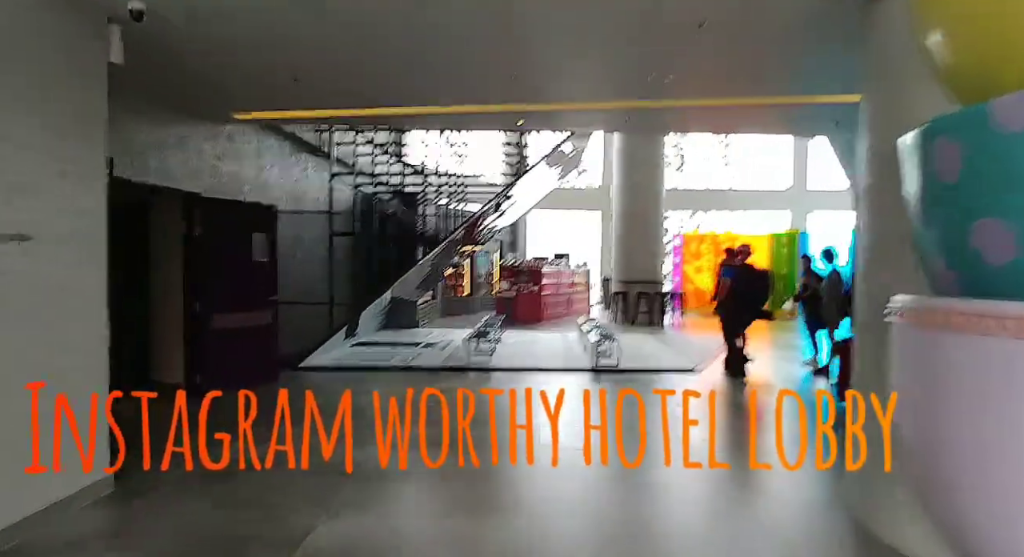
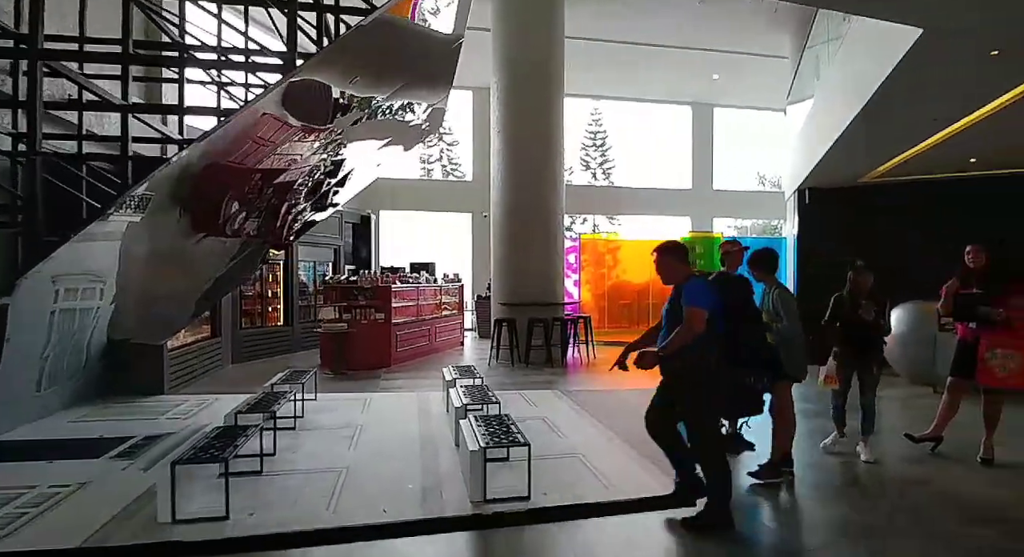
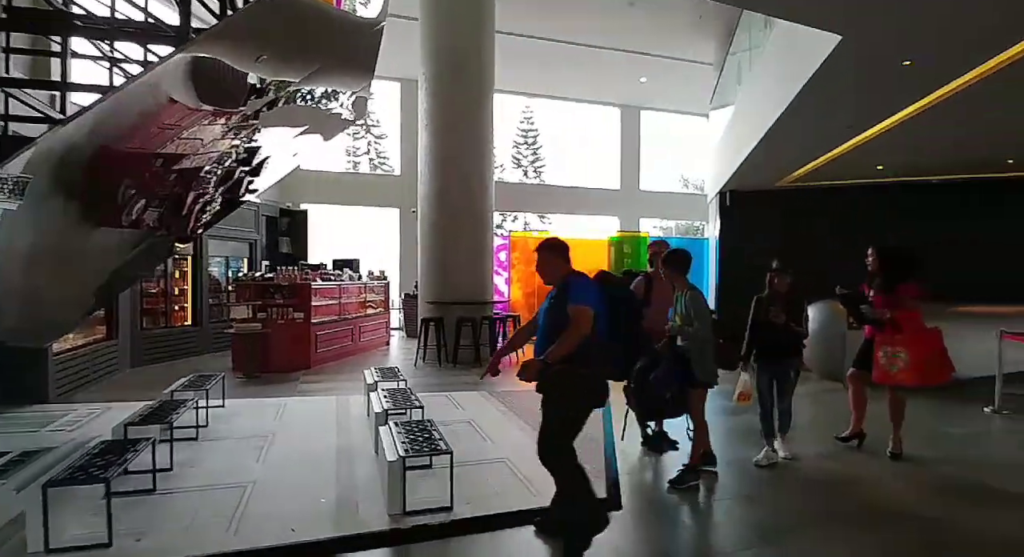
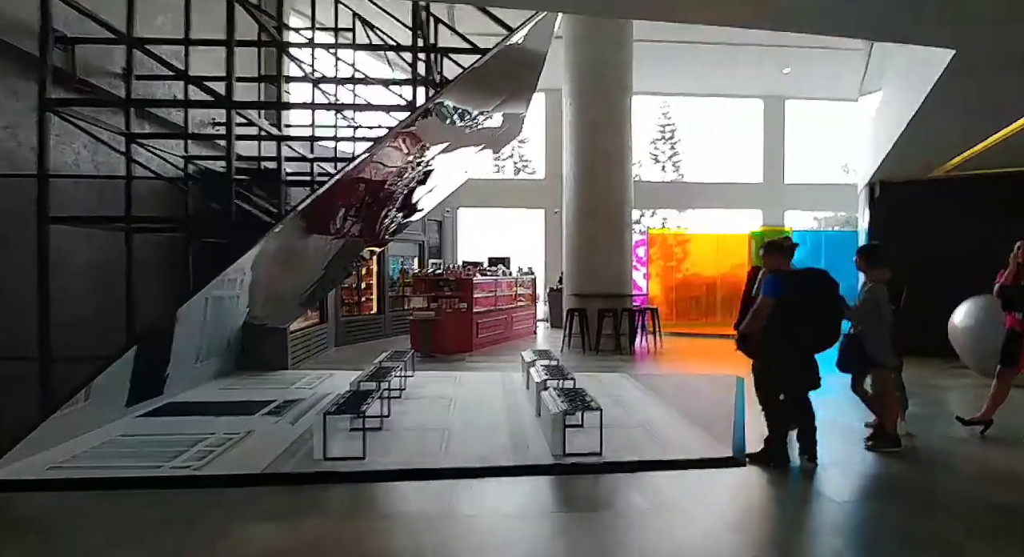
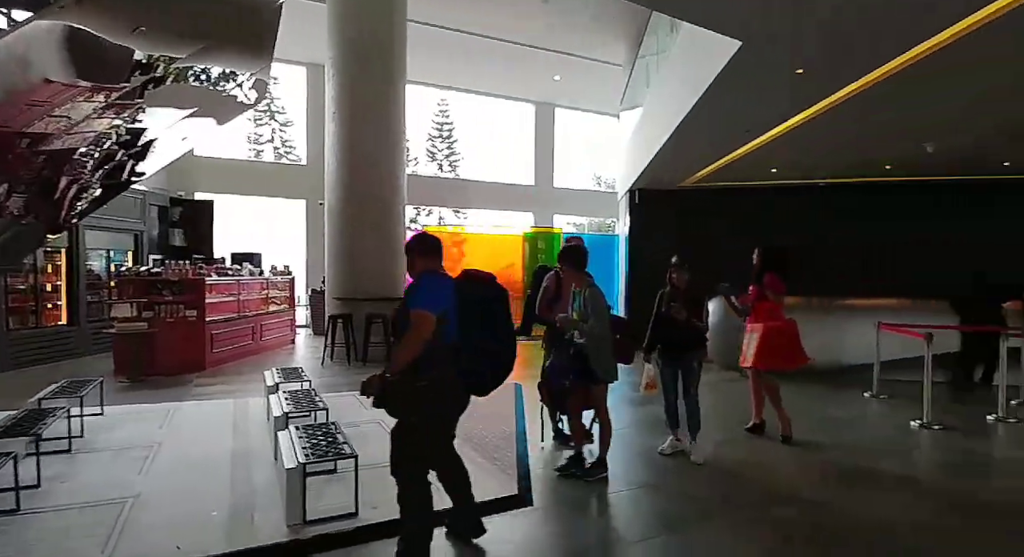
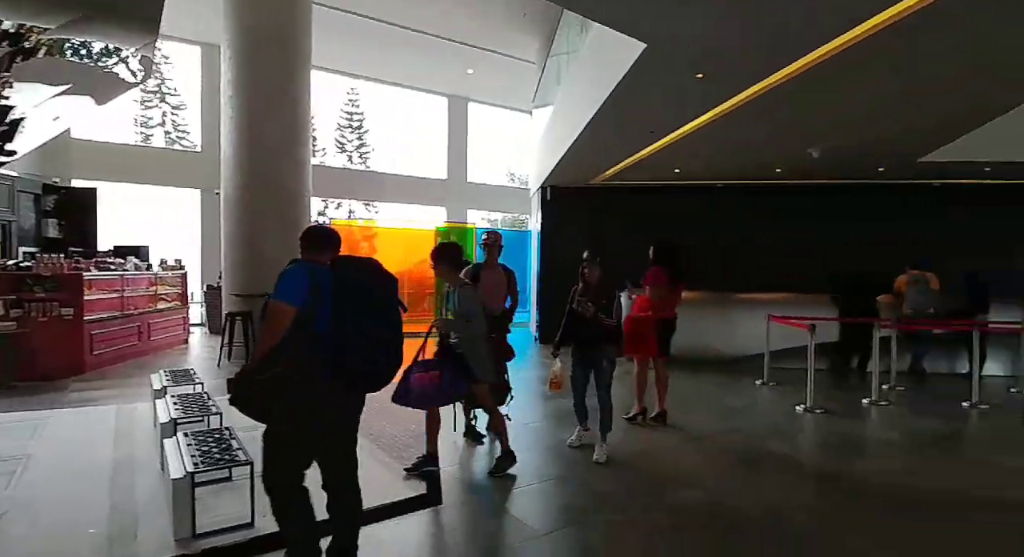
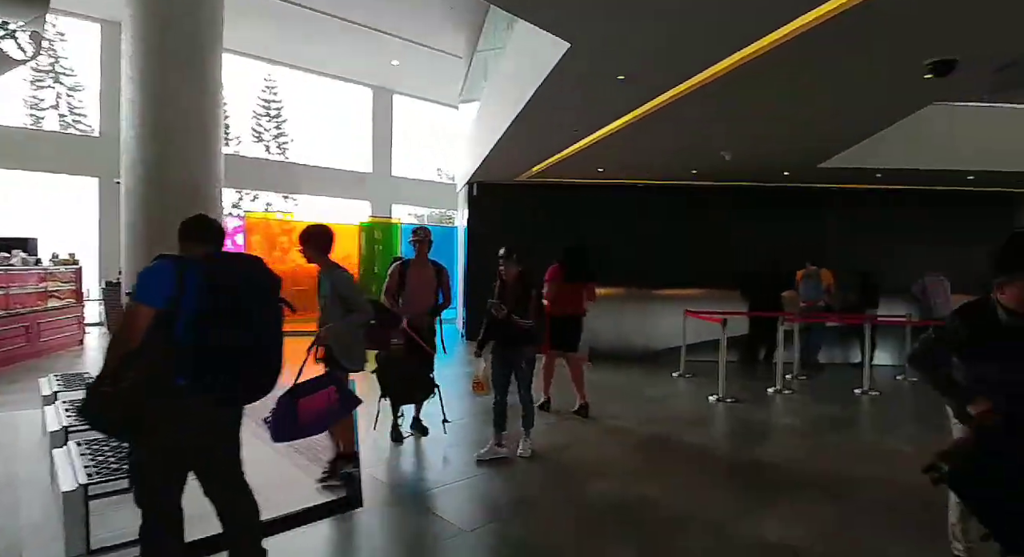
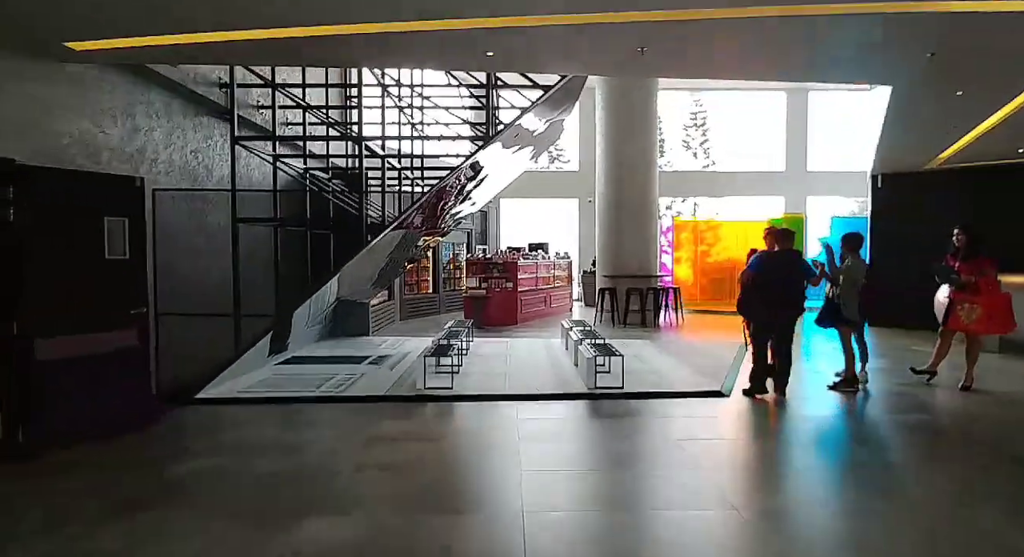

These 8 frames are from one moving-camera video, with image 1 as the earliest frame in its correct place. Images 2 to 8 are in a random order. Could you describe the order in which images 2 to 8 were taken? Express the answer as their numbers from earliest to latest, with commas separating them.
8, 4, 2, 3, 5, 6, 7
